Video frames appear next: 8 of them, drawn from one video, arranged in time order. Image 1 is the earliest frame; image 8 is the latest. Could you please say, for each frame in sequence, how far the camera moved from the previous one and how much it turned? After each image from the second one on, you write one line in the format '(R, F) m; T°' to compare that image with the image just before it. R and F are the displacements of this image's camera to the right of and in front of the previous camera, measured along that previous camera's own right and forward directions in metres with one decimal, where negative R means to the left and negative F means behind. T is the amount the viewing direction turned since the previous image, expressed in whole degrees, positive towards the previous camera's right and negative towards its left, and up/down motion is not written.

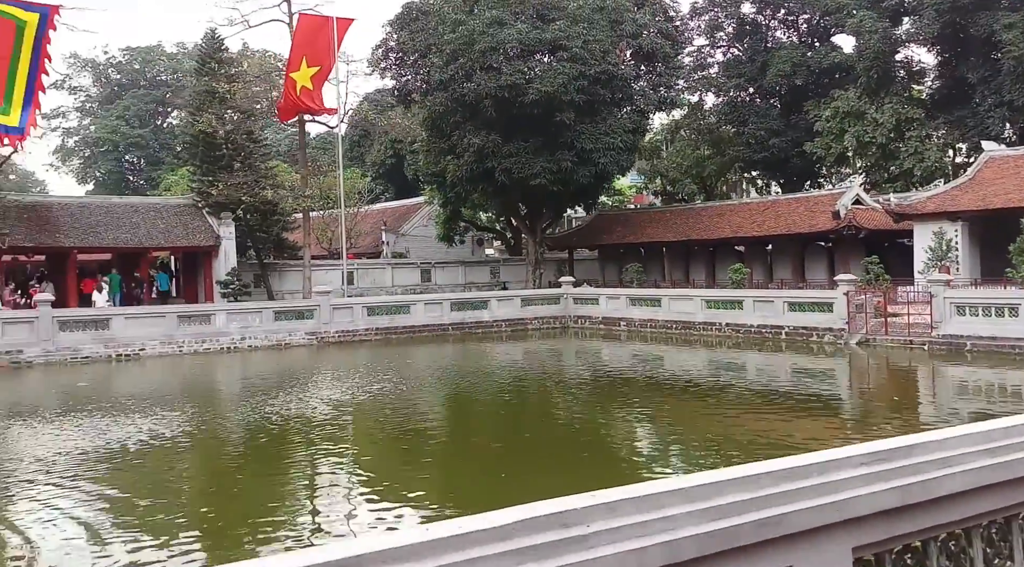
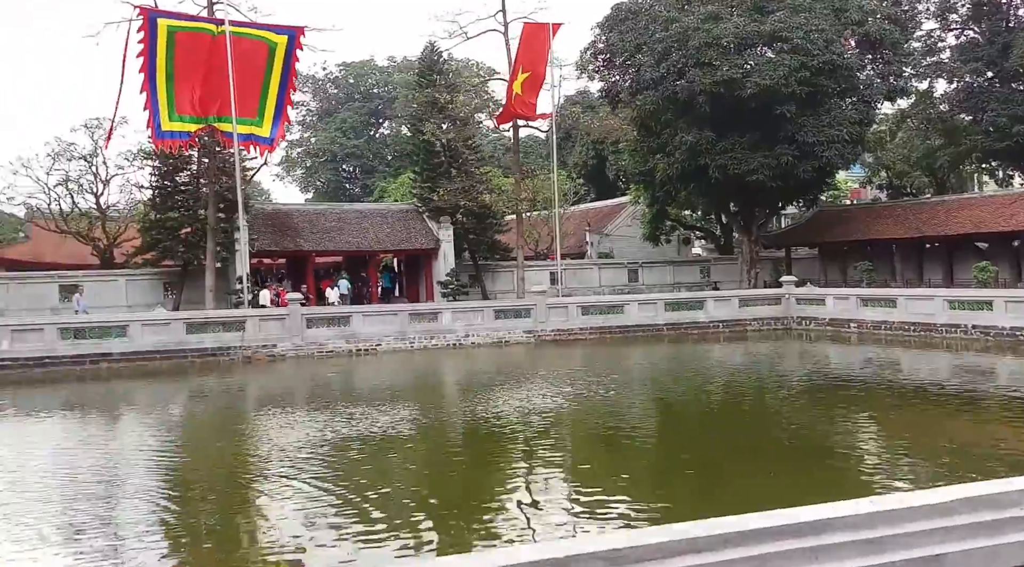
(-0.4, -0.2) m; -12°
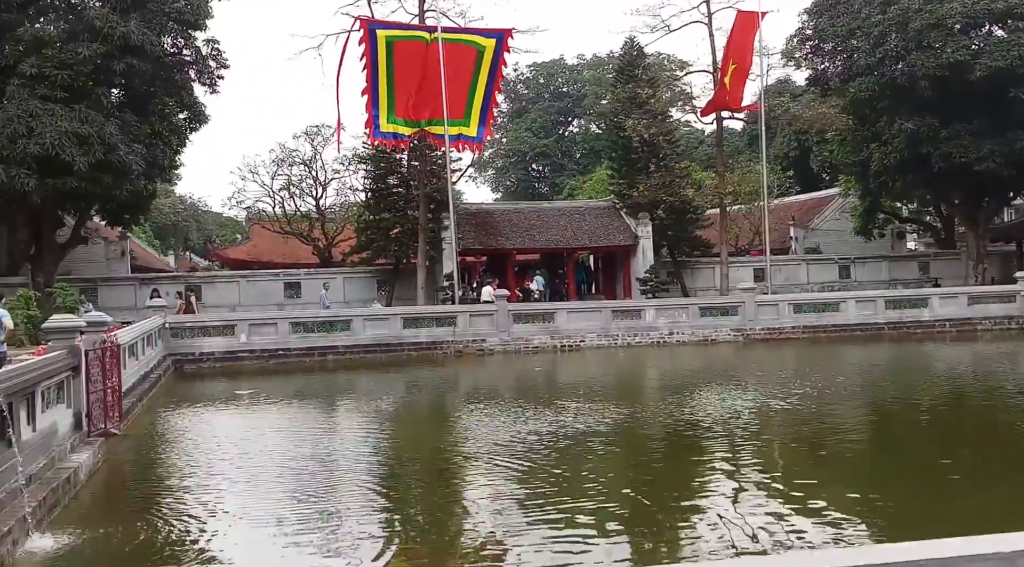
(-0.4, 0.0) m; -11°
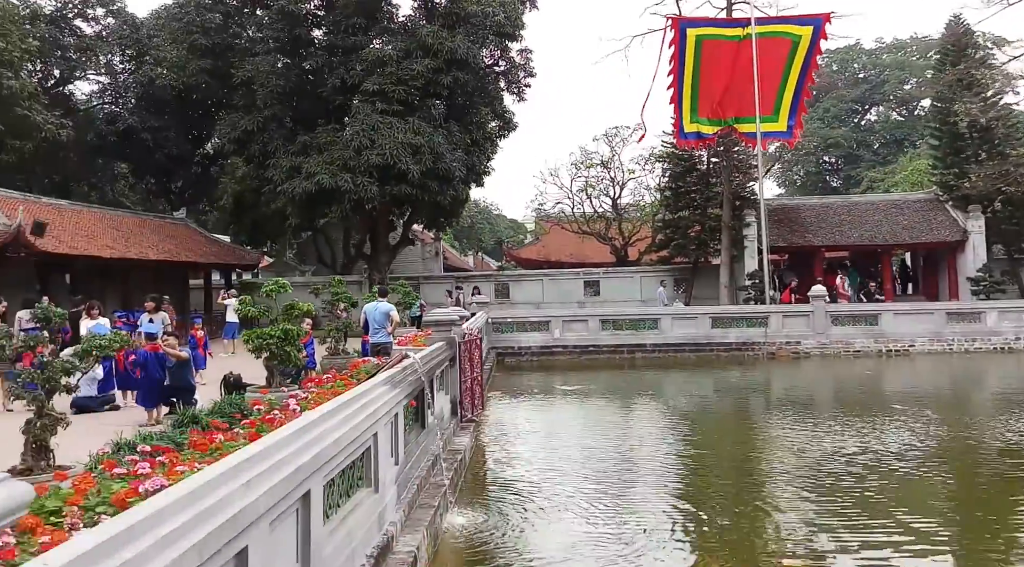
(-1.1, -0.2) m; -15°
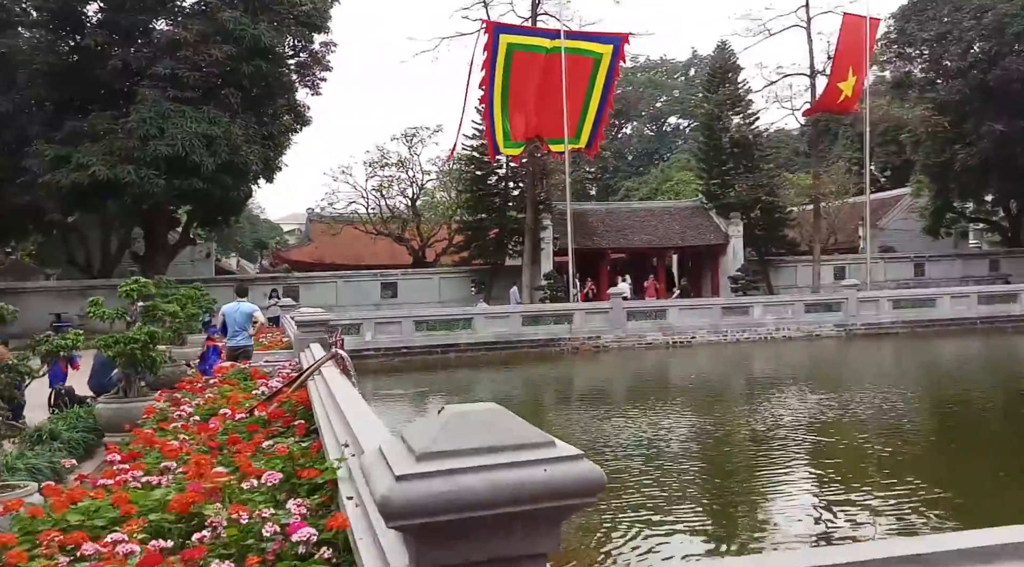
(-2.2, +0.5) m; +18°
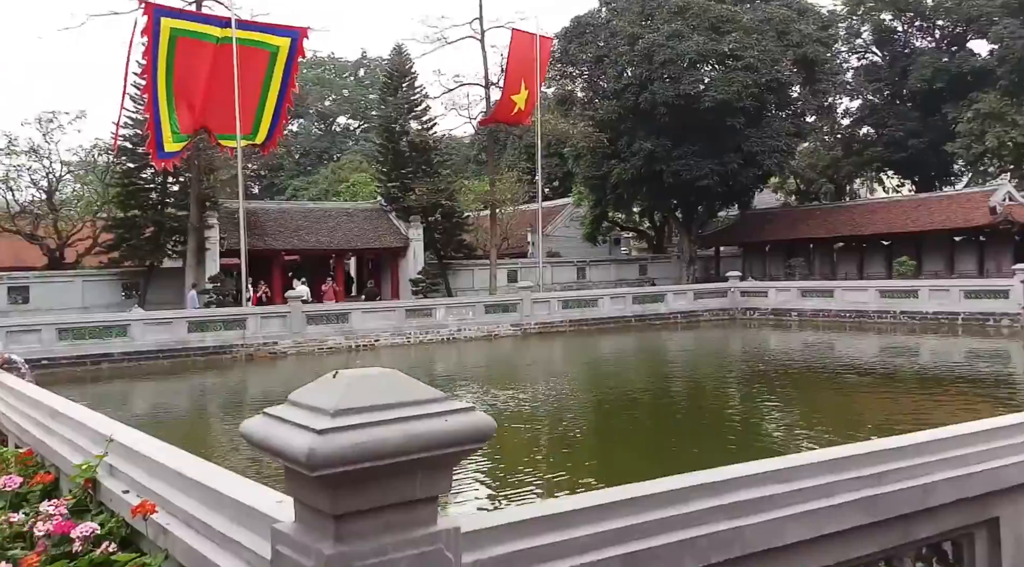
(-0.9, +0.5) m; +21°
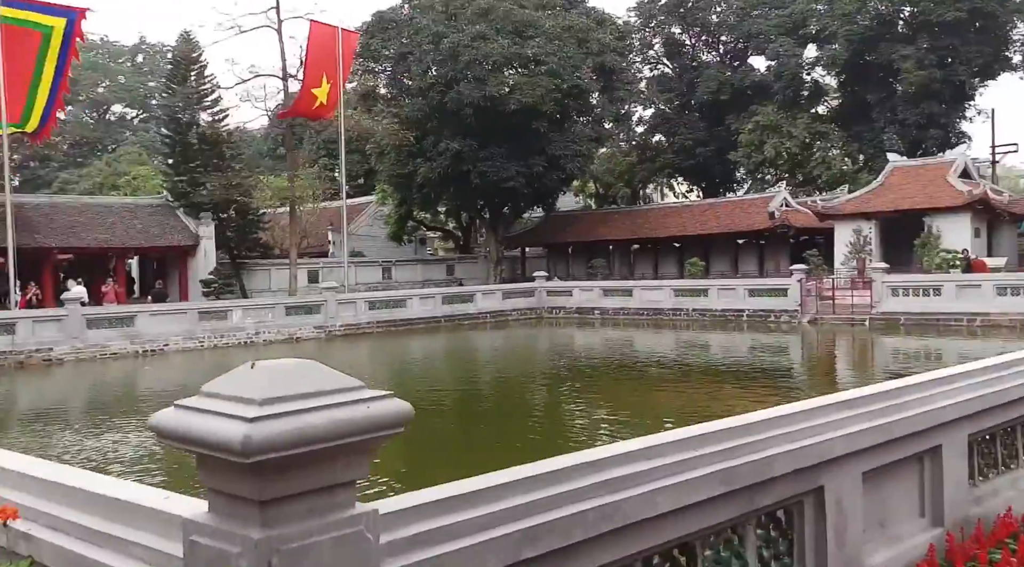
(-0.5, +0.4) m; +13°
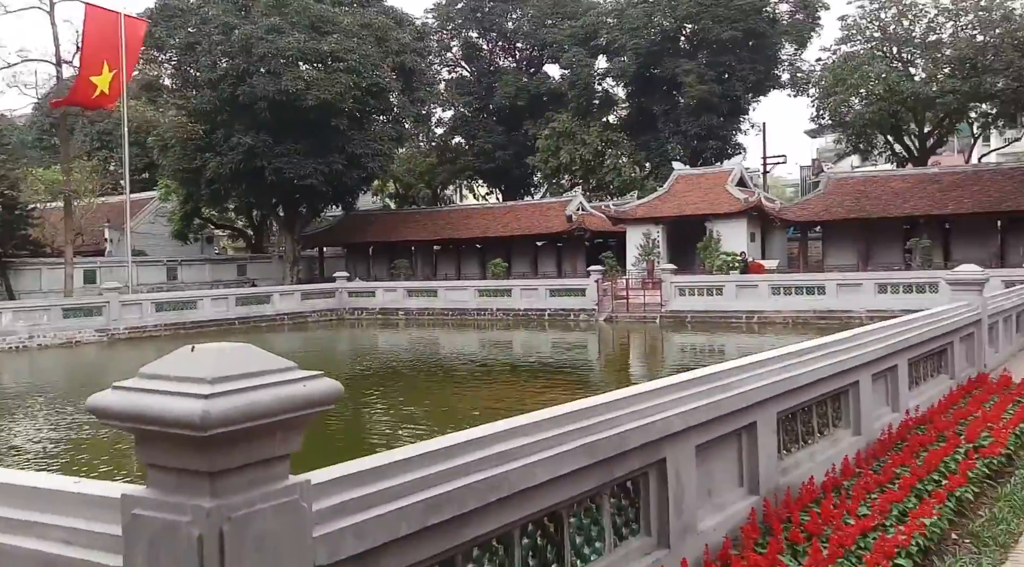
(-0.3, +0.1) m; +12°
